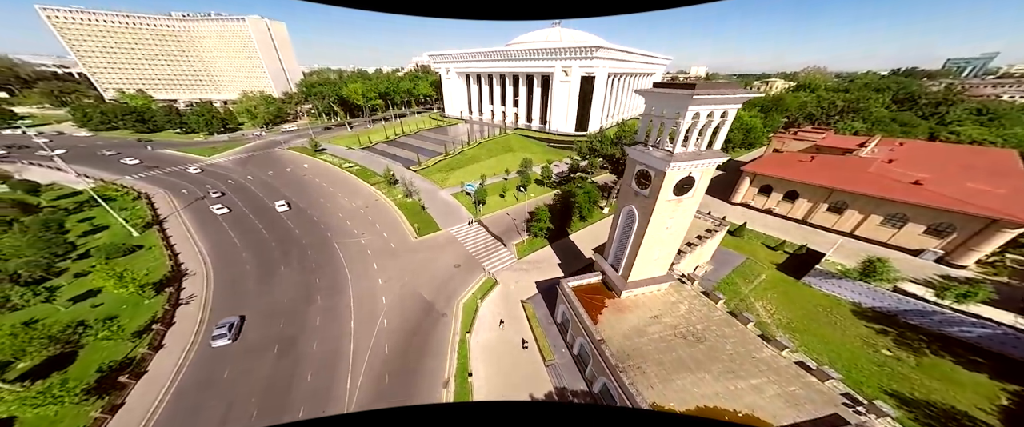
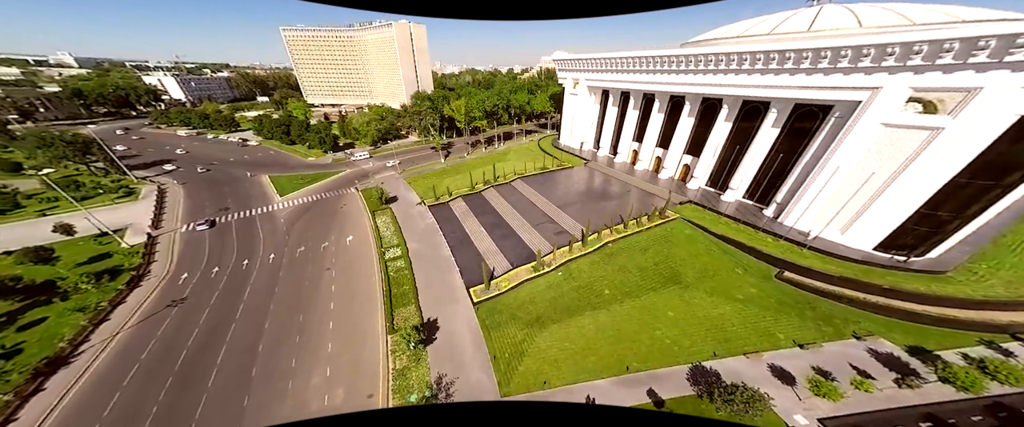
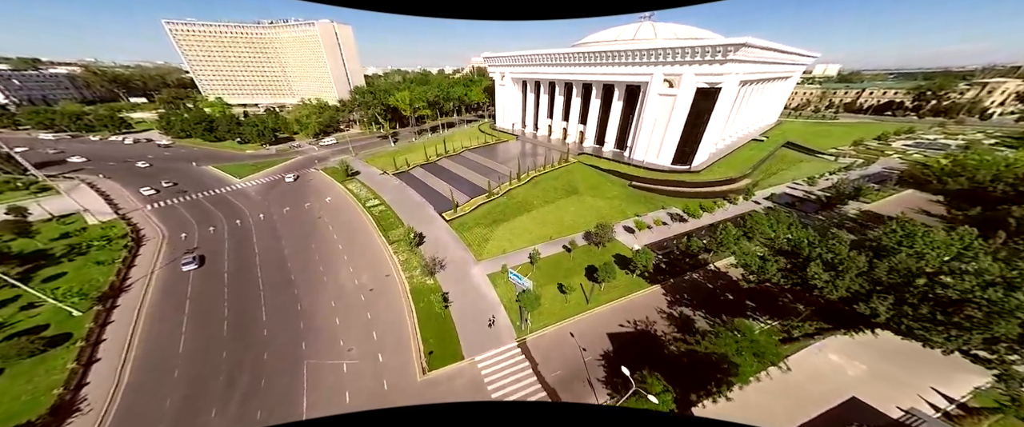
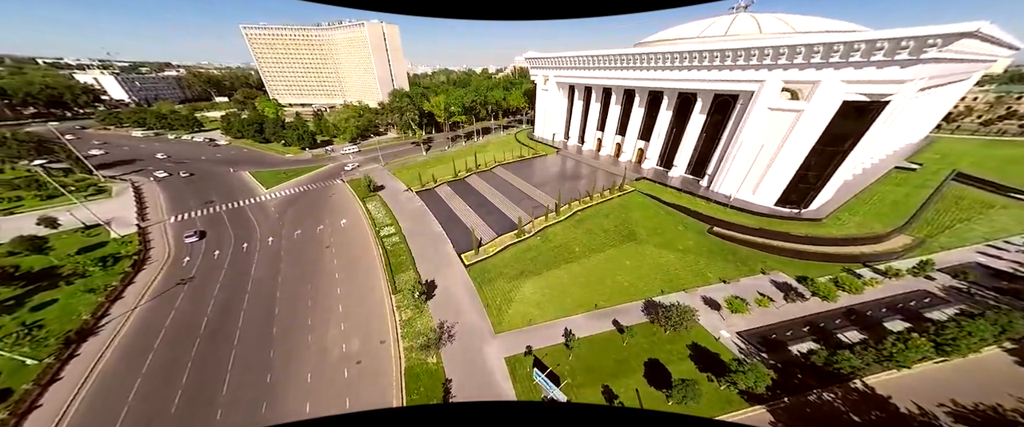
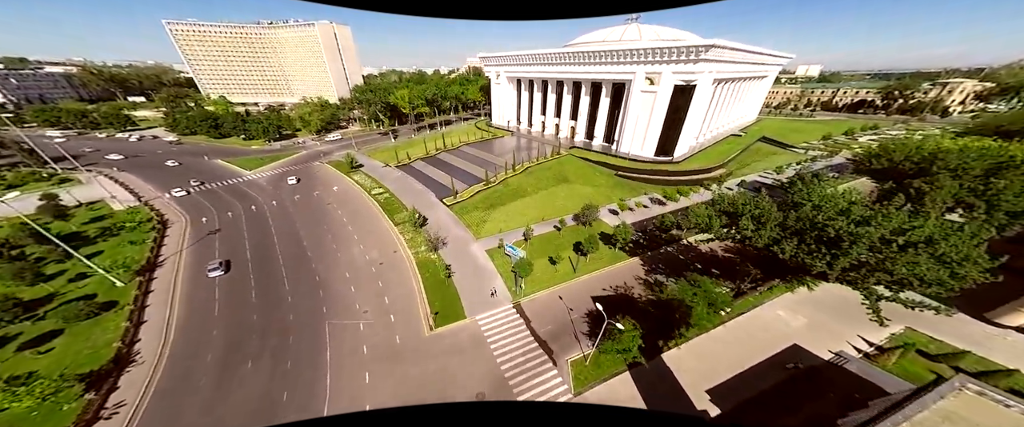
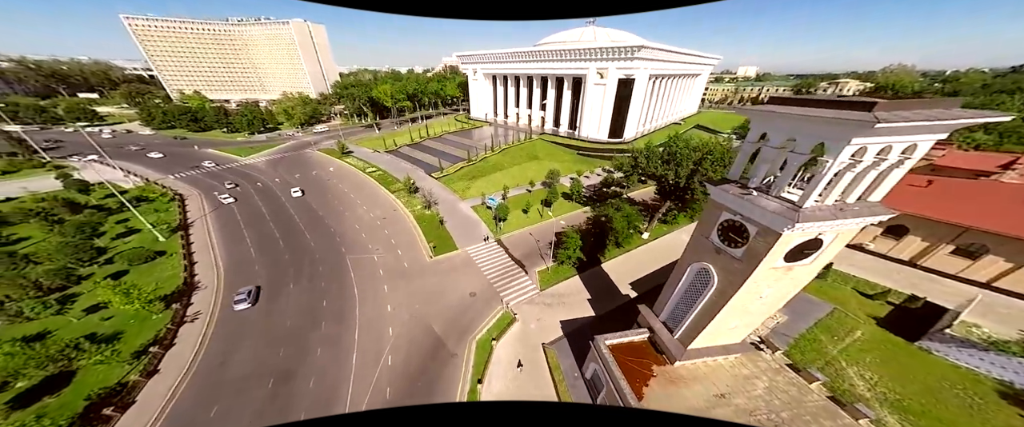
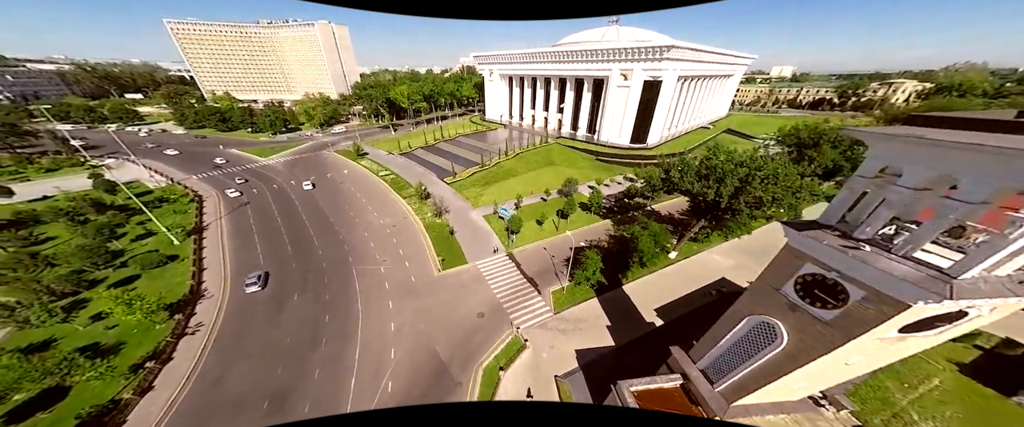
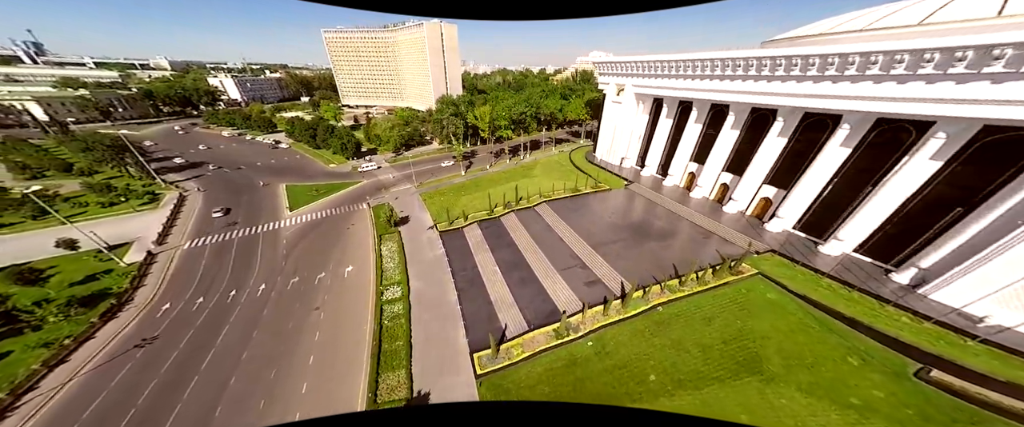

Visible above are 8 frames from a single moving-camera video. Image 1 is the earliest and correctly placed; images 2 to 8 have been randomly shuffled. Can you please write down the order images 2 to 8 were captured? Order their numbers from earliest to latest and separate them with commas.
6, 7, 5, 3, 4, 2, 8
